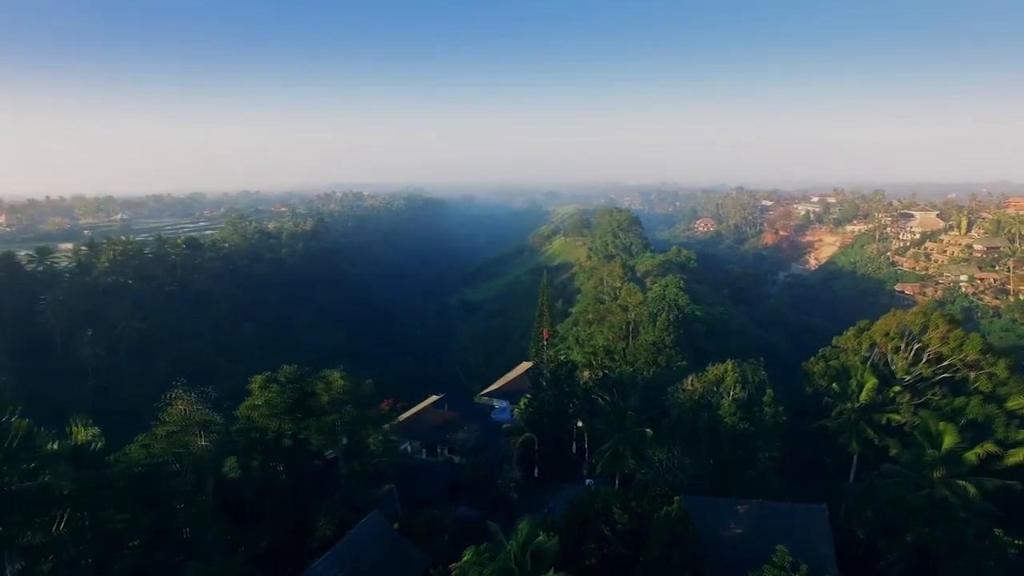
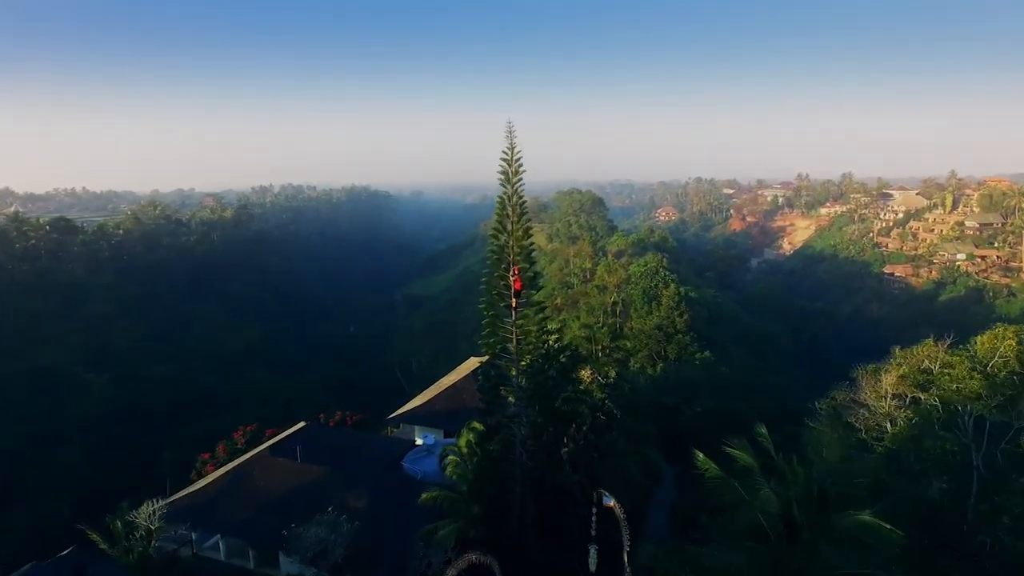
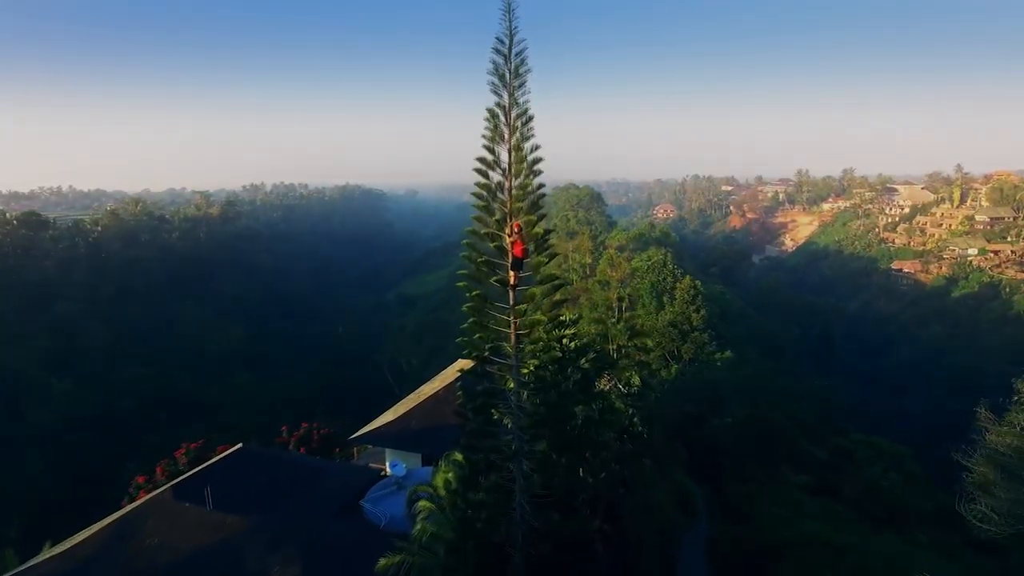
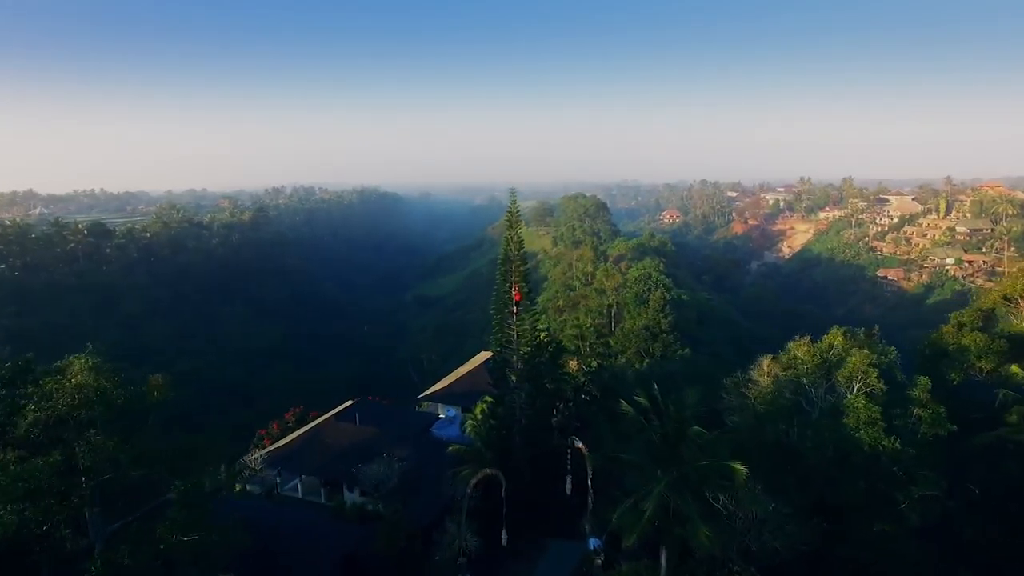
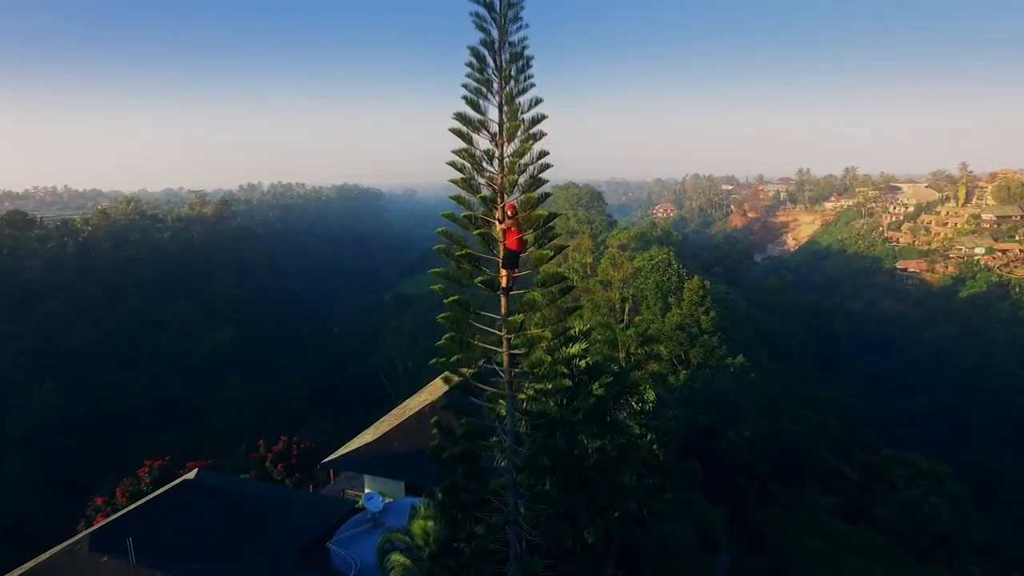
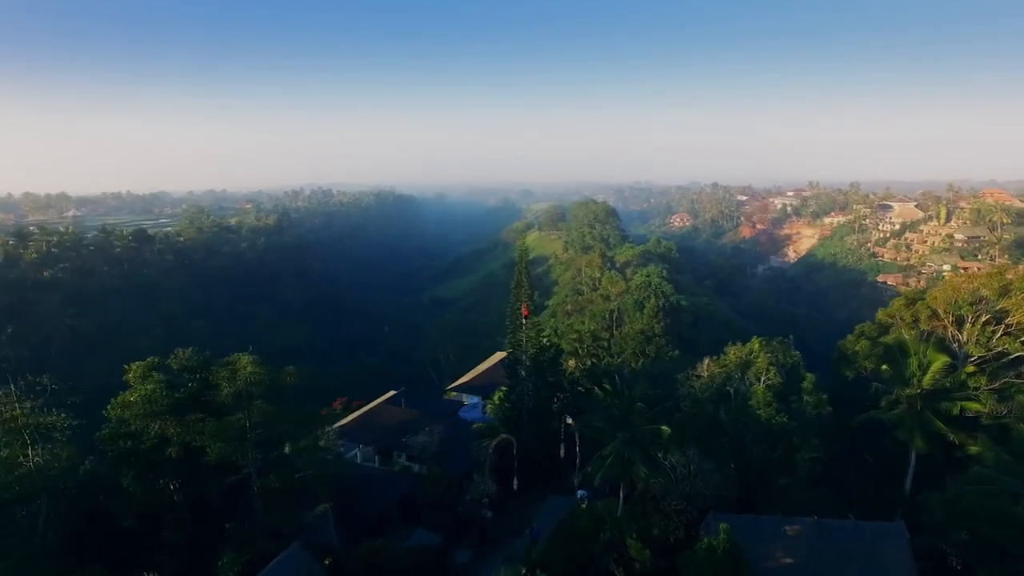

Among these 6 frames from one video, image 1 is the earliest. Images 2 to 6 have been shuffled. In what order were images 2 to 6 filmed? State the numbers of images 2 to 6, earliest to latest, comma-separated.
6, 4, 2, 3, 5
